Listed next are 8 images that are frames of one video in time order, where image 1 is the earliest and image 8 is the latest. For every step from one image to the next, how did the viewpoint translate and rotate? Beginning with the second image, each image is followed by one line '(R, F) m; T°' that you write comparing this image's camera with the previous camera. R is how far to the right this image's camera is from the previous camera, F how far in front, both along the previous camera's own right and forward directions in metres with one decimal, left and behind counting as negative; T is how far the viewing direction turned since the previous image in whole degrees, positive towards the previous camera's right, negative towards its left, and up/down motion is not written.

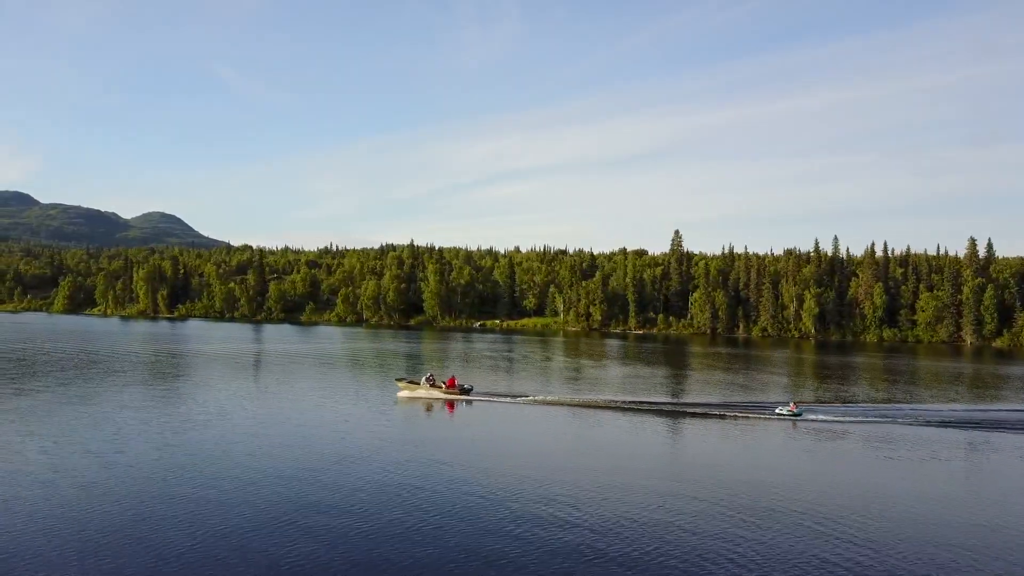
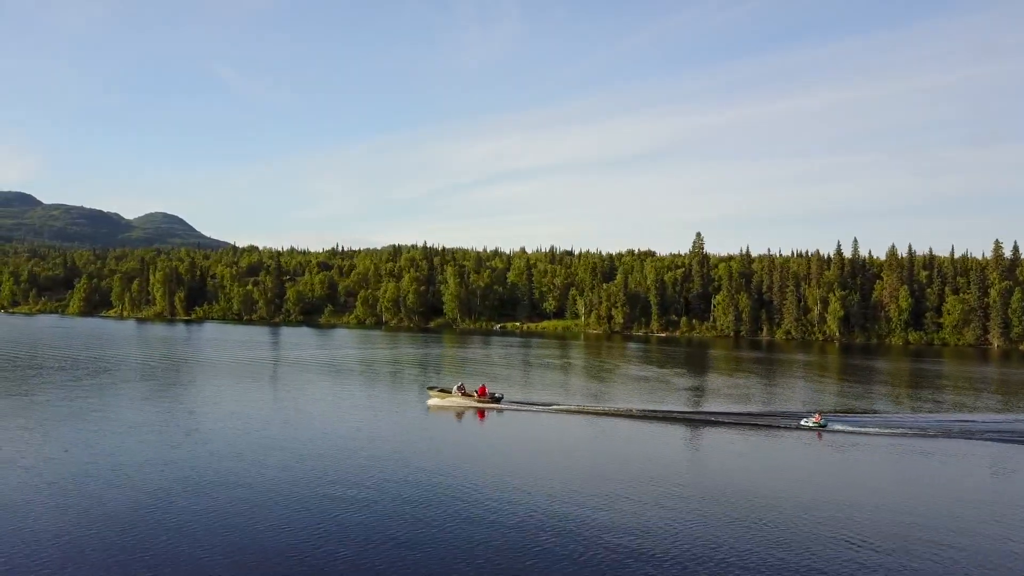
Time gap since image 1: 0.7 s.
(-2.6, +0.5) m; 0°
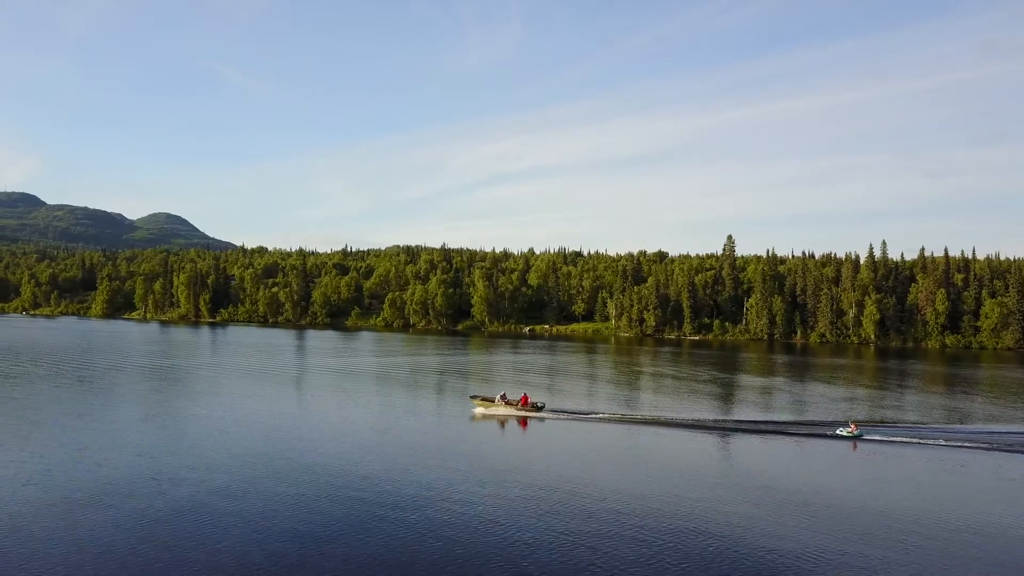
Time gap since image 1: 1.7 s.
(-3.8, +0.7) m; 0°
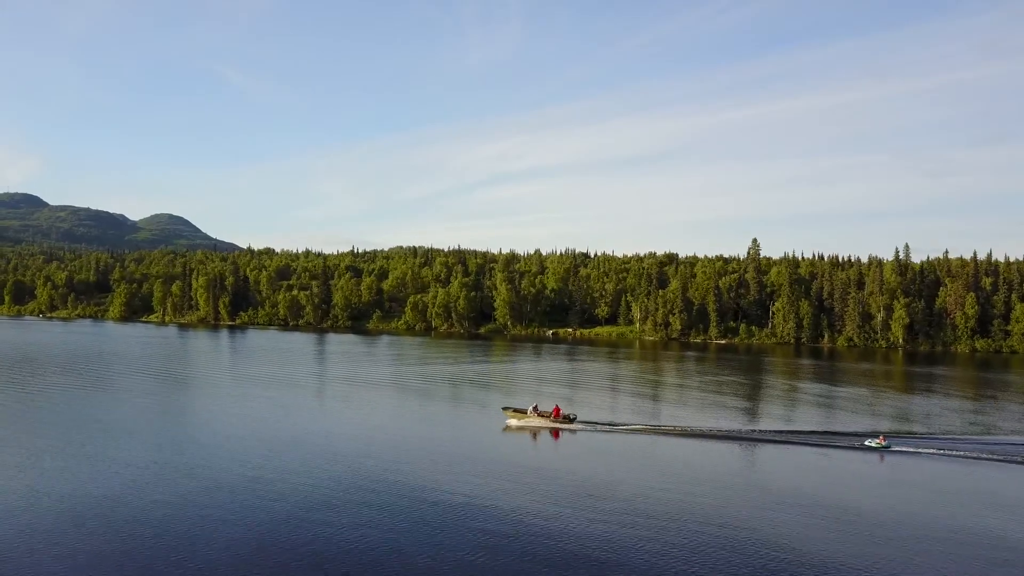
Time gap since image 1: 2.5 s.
(-2.9, +0.6) m; 0°
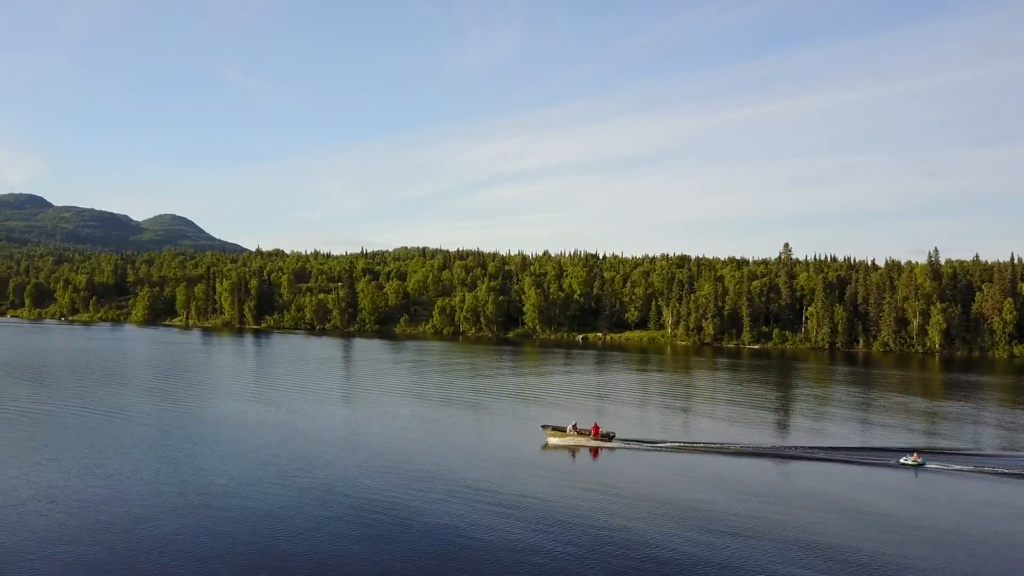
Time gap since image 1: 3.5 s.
(-3.7, +0.7) m; 0°
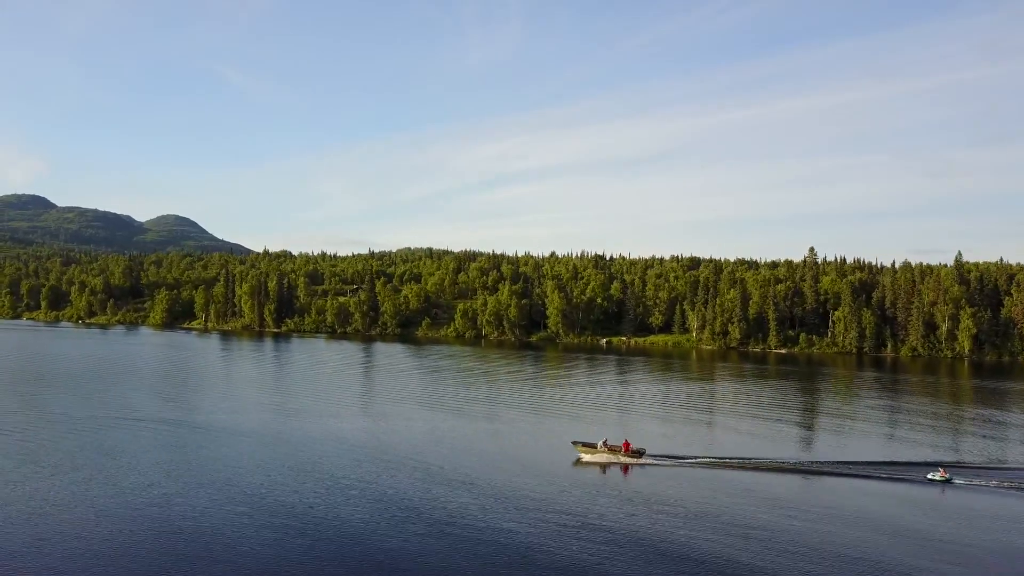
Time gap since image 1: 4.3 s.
(-2.9, +0.6) m; 0°
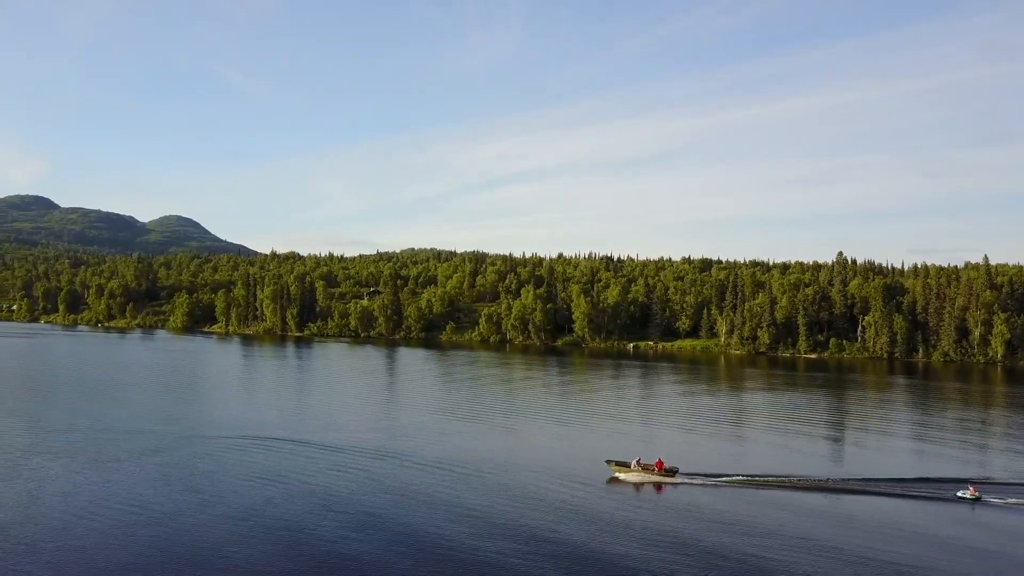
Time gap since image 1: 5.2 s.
(-3.2, +0.7) m; 0°
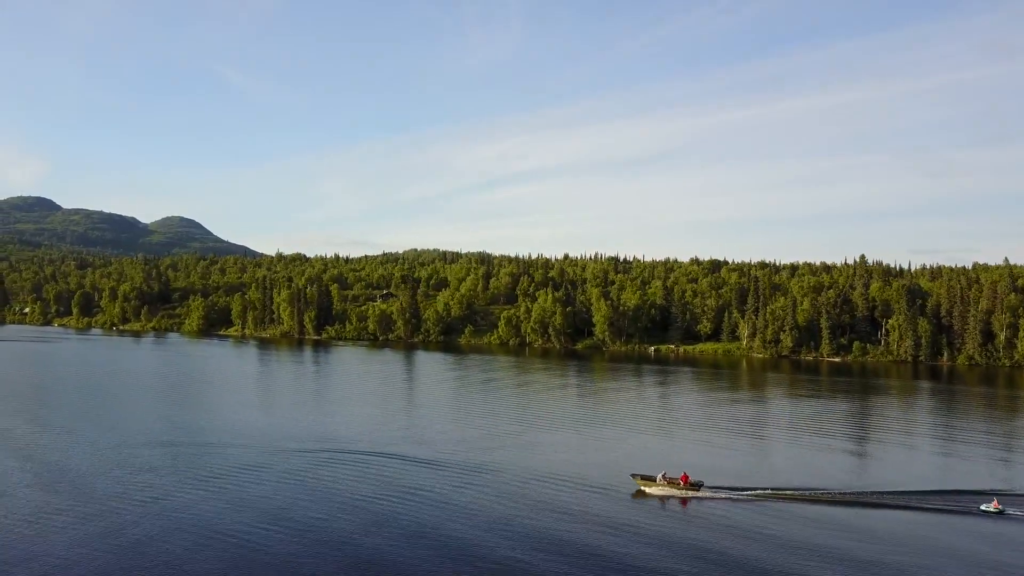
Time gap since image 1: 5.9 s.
(-2.5, +0.5) m; 0°
